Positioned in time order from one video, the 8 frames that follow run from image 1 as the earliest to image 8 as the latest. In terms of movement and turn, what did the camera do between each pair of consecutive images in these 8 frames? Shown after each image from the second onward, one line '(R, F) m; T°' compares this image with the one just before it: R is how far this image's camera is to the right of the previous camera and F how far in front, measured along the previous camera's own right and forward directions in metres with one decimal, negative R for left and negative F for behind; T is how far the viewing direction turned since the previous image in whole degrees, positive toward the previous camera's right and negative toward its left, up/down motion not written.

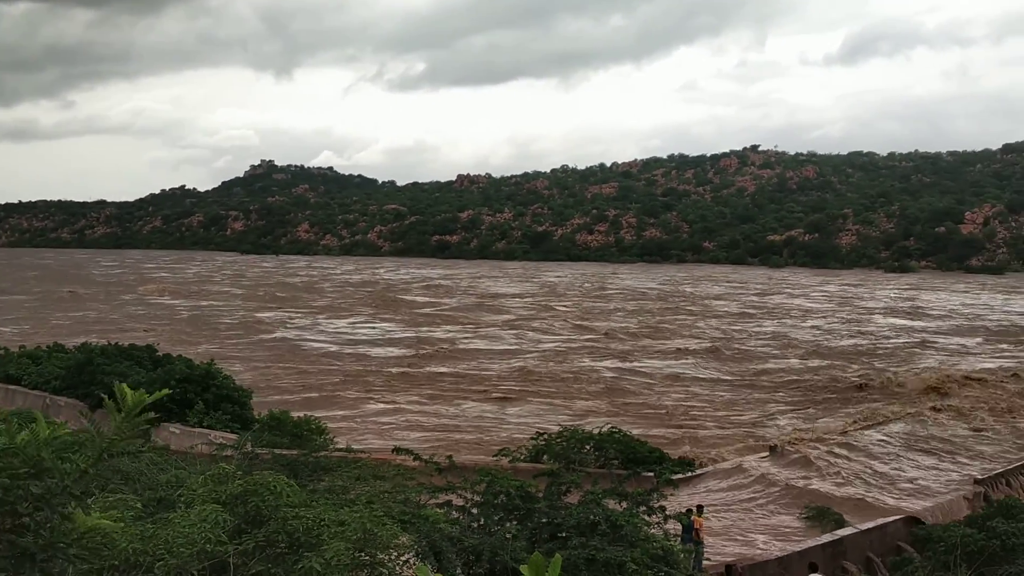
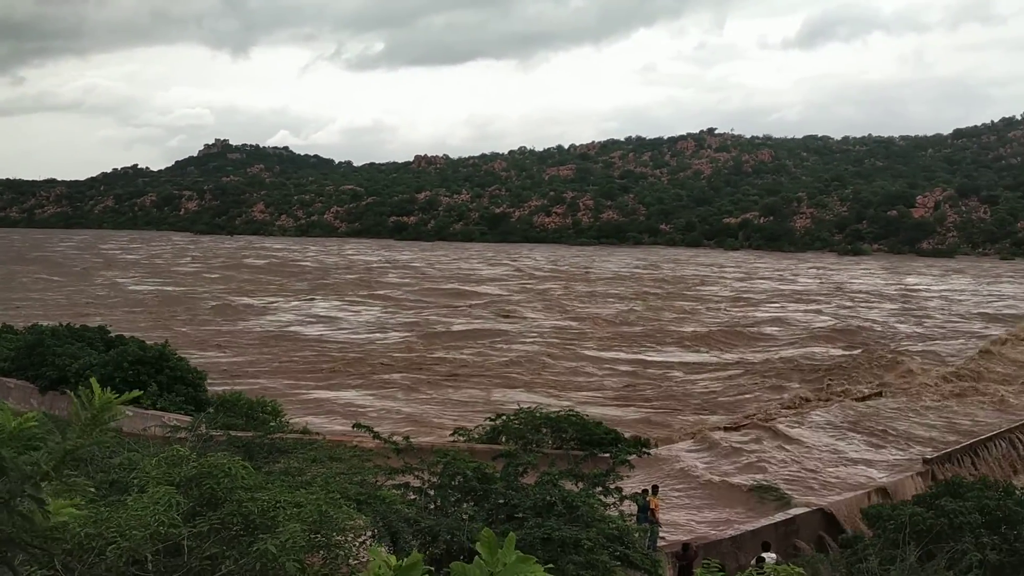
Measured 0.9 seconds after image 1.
(0.0, 0.0) m; +2°
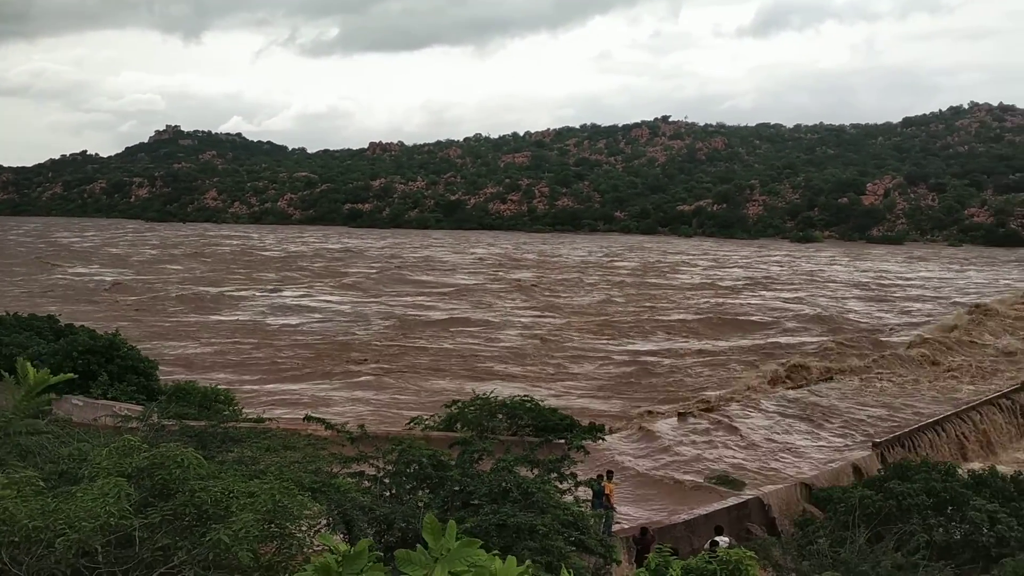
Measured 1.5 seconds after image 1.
(+0.3, -0.1) m; +2°
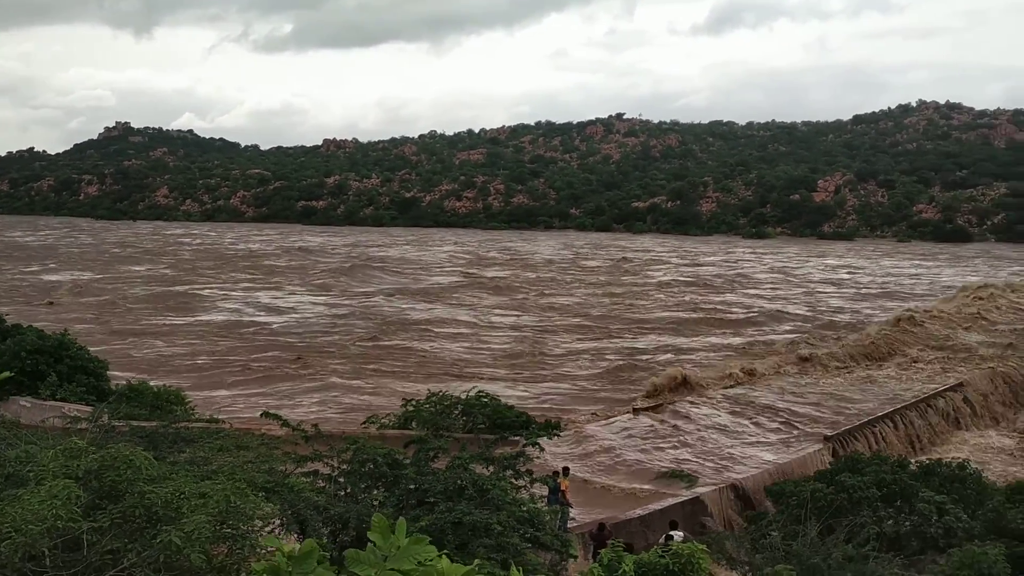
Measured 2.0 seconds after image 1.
(+0.3, +0.1) m; +2°
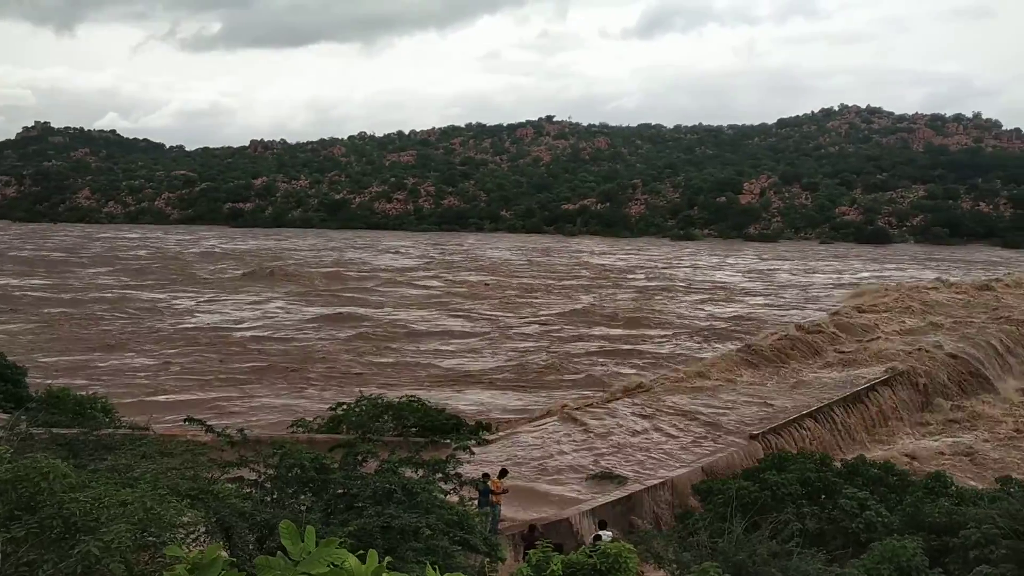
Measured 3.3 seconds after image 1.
(+0.6, 0.0) m; +4°
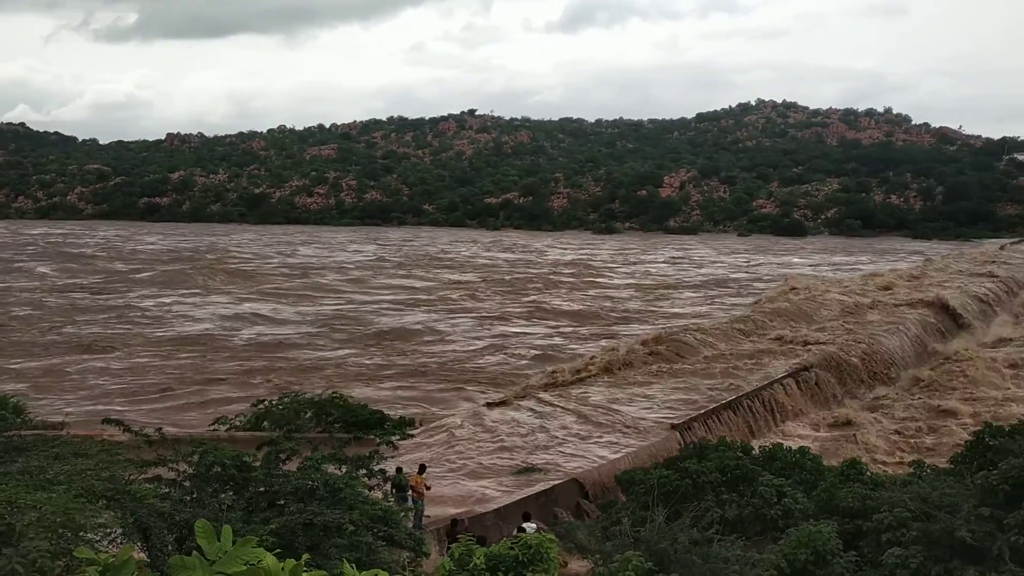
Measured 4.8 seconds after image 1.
(+0.5, -0.8) m; +4°
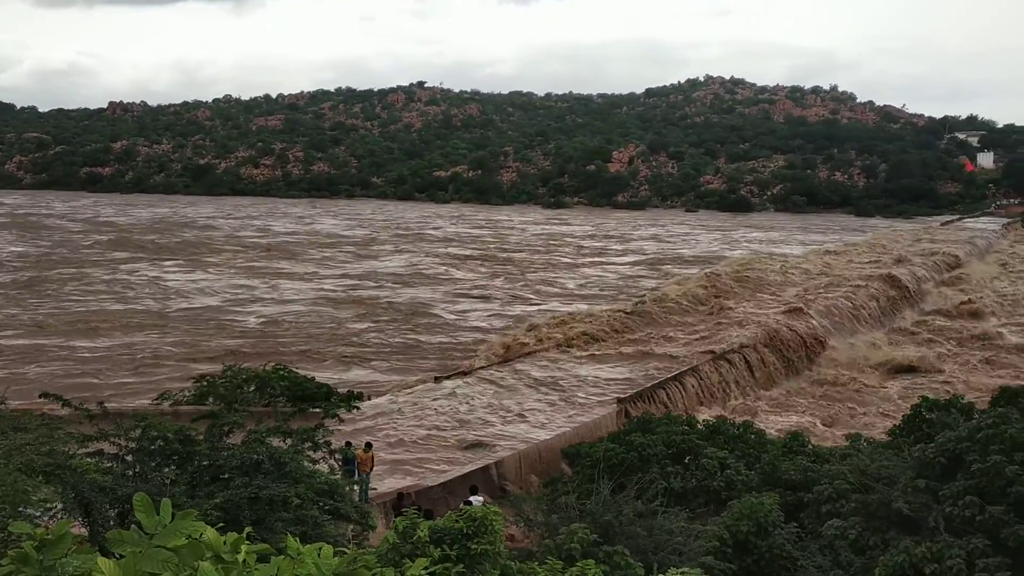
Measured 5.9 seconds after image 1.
(+0.4, -0.1) m; +3°
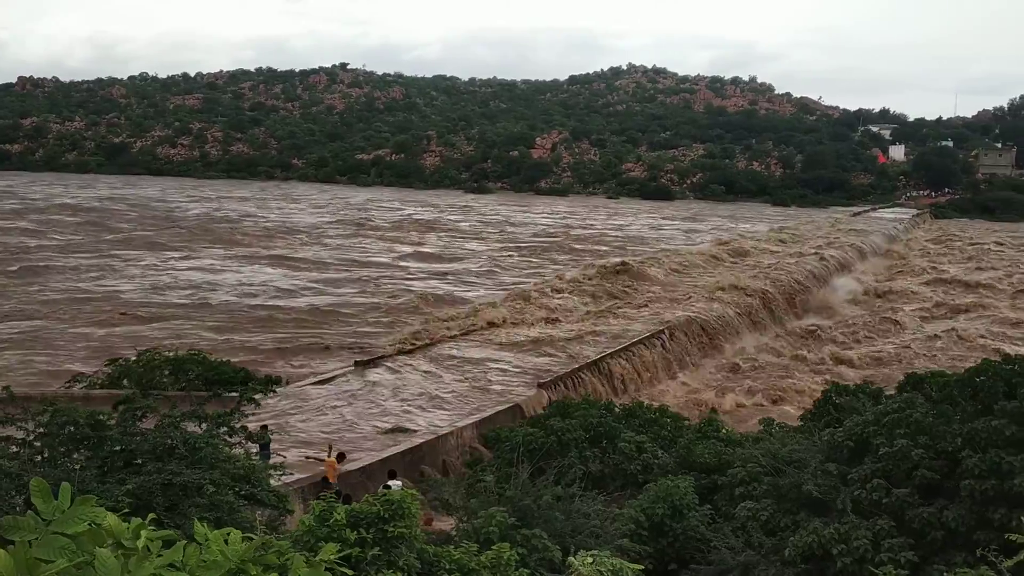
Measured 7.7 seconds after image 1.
(+0.5, -0.4) m; +4°
